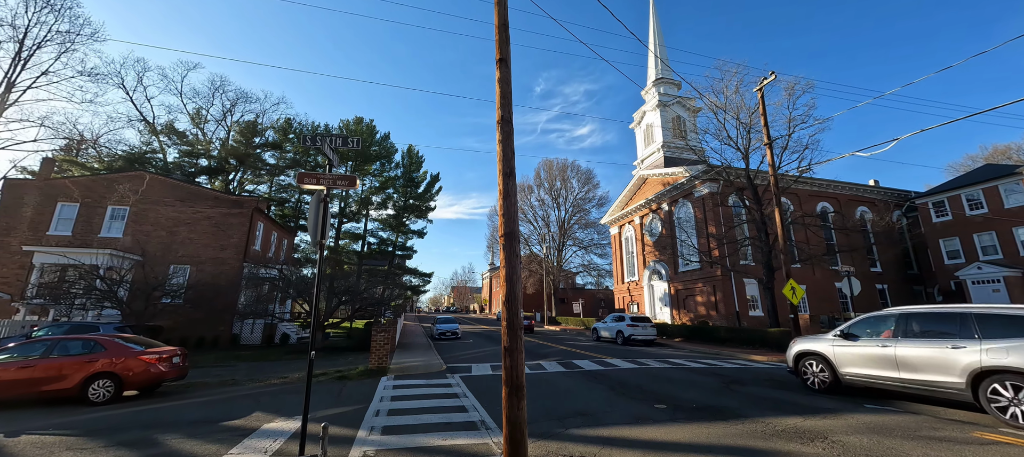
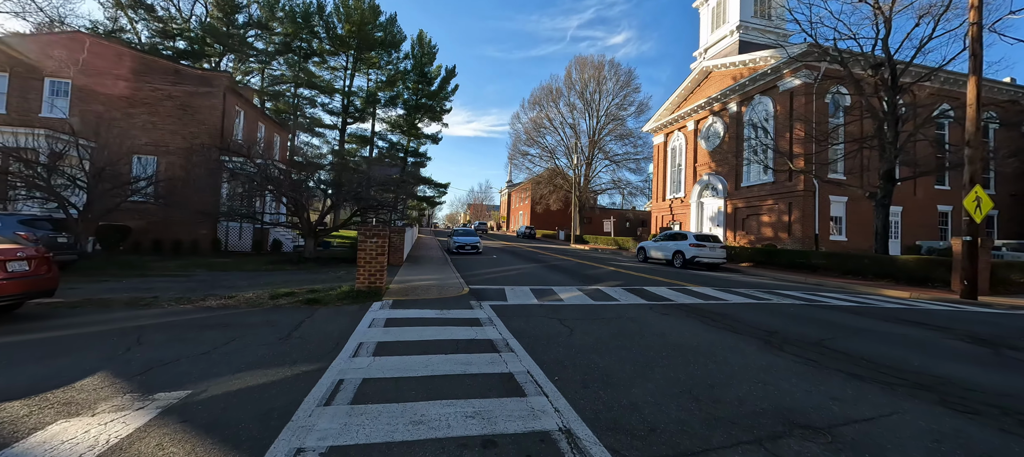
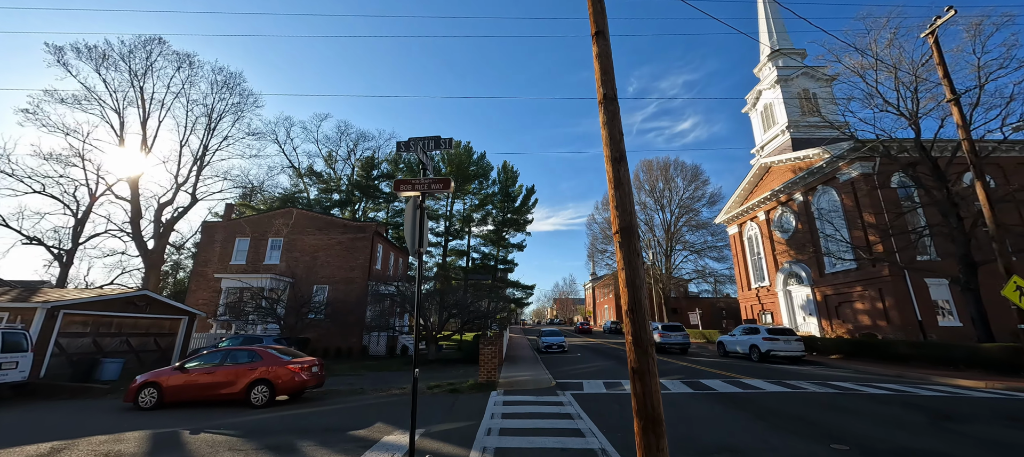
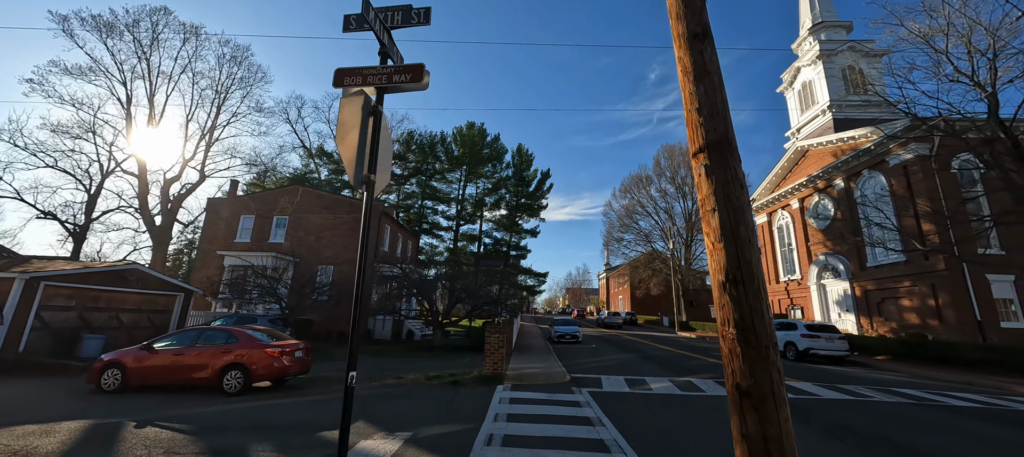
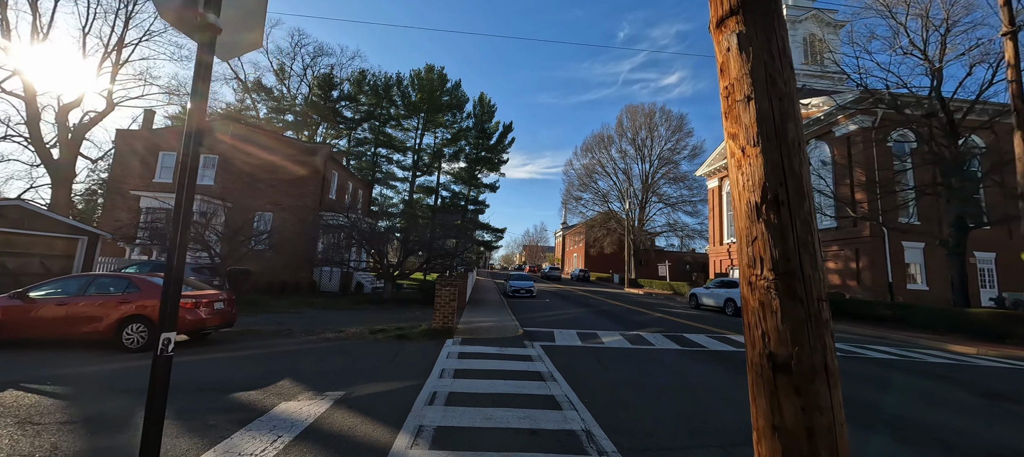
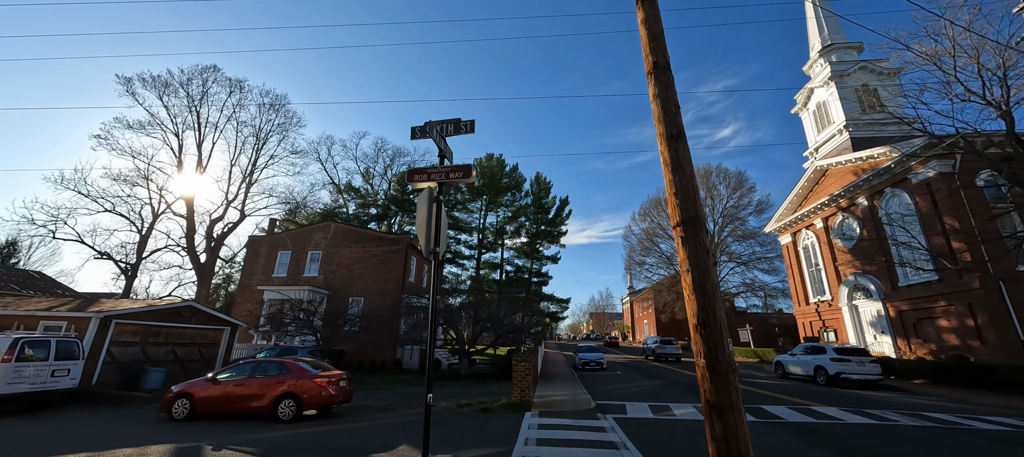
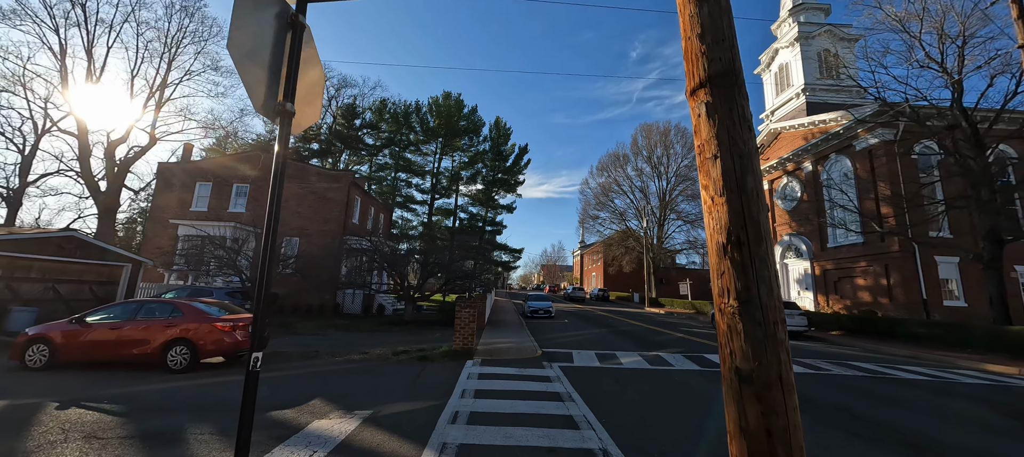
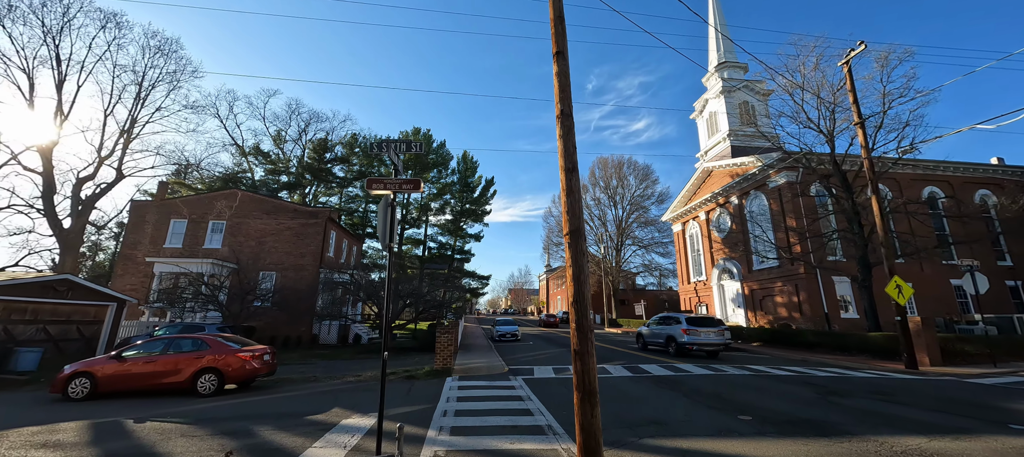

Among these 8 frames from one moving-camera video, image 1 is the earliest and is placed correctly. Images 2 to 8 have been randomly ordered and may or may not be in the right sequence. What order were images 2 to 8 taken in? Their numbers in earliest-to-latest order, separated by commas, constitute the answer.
8, 3, 6, 4, 7, 5, 2
